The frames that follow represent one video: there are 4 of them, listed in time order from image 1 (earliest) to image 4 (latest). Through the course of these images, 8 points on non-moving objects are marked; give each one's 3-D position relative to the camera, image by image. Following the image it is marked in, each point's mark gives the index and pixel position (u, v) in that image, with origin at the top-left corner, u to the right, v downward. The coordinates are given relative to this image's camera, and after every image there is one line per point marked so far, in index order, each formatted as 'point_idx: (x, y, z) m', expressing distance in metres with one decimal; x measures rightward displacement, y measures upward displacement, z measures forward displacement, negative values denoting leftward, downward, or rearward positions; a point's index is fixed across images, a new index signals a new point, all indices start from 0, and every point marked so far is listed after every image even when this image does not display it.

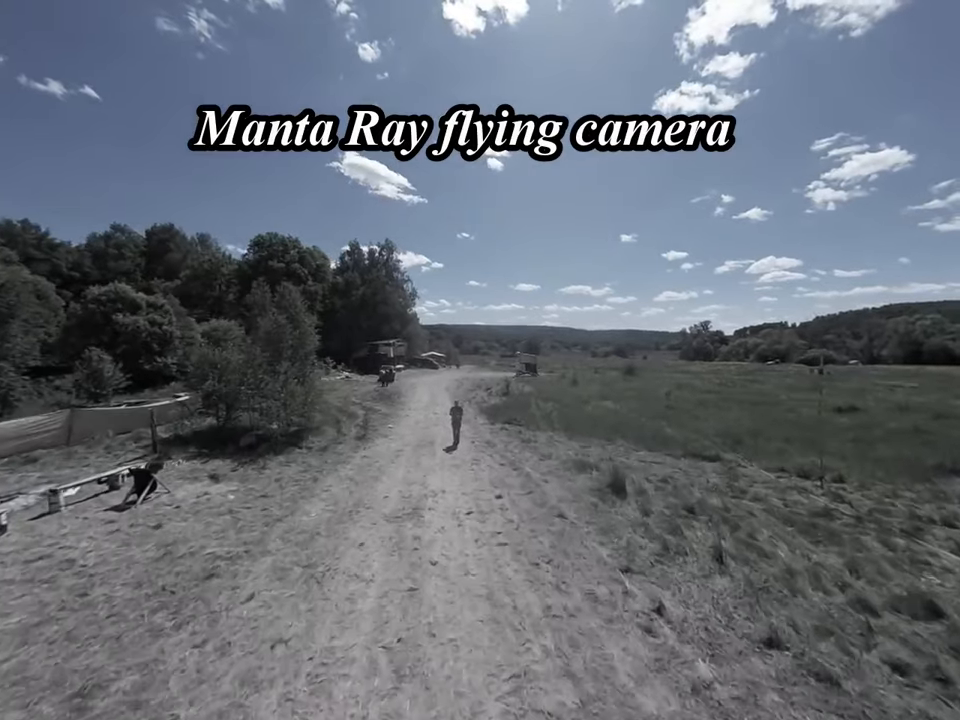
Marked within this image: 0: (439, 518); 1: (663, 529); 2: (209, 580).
0: (-1.4, -5.4, +11.9) m
1: (+5.9, -5.4, +11.3) m
2: (-6.7, -5.4, +8.6) m
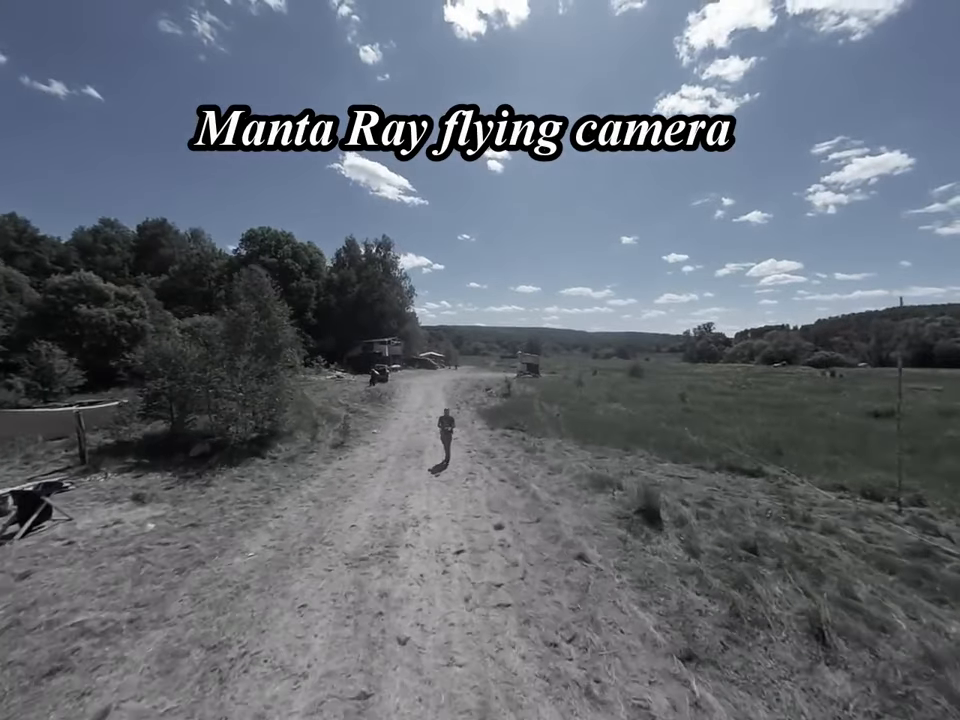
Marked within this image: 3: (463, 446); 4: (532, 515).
0: (-1.6, -5.1, +8.9) m
1: (+5.7, -5.2, +8.2) m
2: (-6.8, -5.1, +5.6) m
3: (-1.0, -4.7, +19.4) m
4: (+1.7, -5.0, +11.5) m
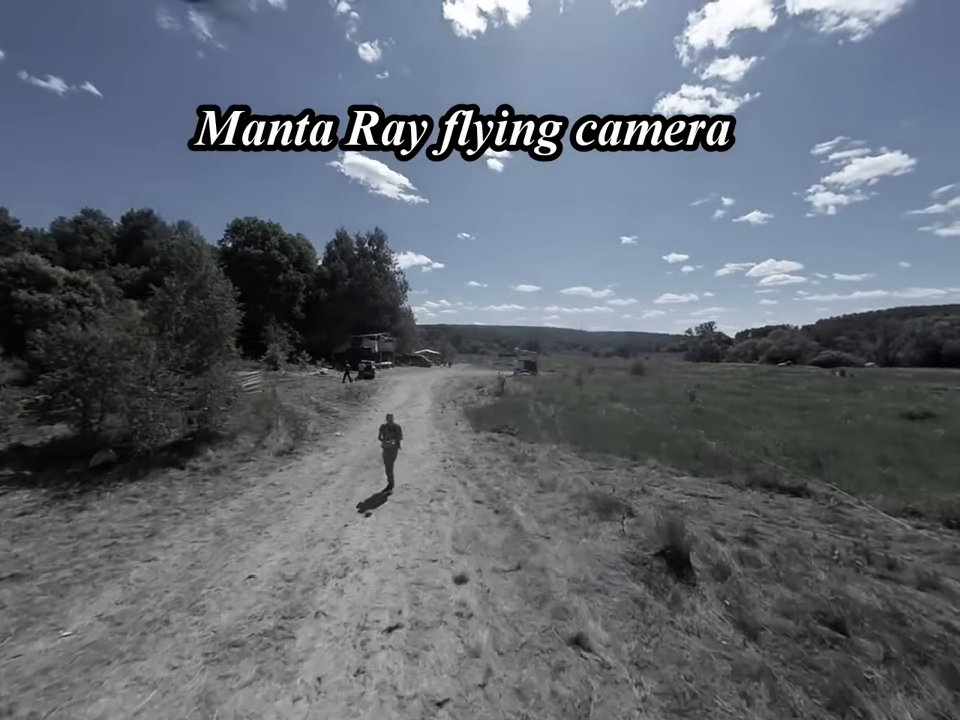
0: (-2.5, -4.7, +5.6) m
1: (+4.7, -4.8, +5.0) m
2: (-7.8, -4.6, +2.4) m
3: (-1.9, -4.3, +16.2) m
4: (+0.7, -4.6, +8.3) m
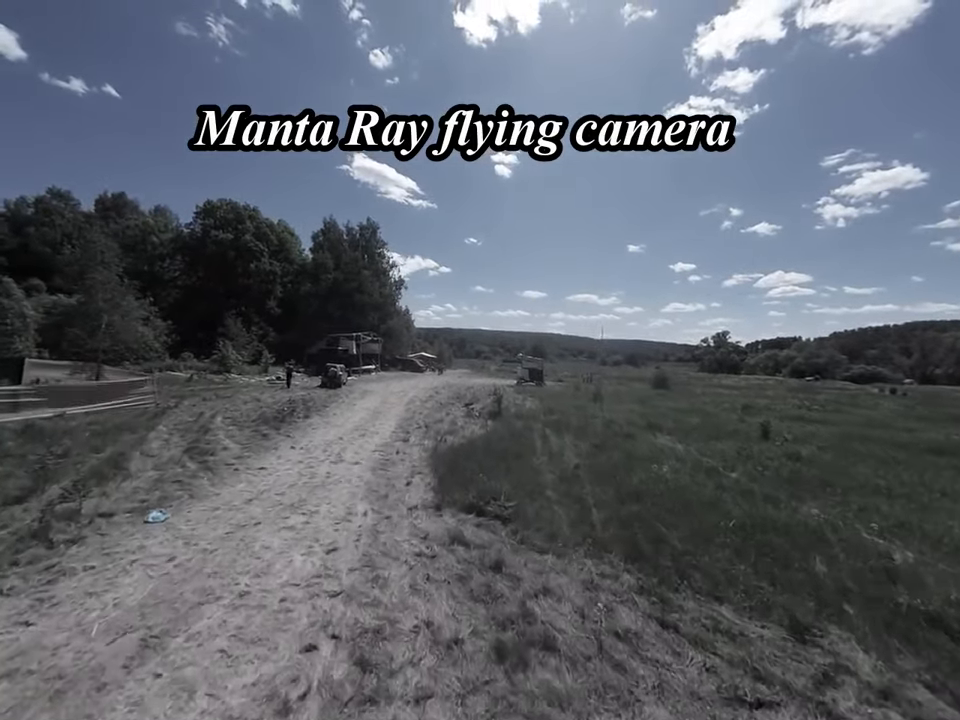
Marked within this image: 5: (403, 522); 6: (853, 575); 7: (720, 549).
0: (-3.8, -4.8, -3.8) m
1: (+3.4, -5.1, -4.4) m
2: (-9.1, -4.6, -7.0) m
3: (-3.1, -4.6, +6.8) m
4: (-0.5, -4.9, -1.2) m
5: (-2.2, -4.5, +10.0) m
6: (+8.7, -4.8, +8.4) m
7: (+6.0, -4.7, +9.1) m
